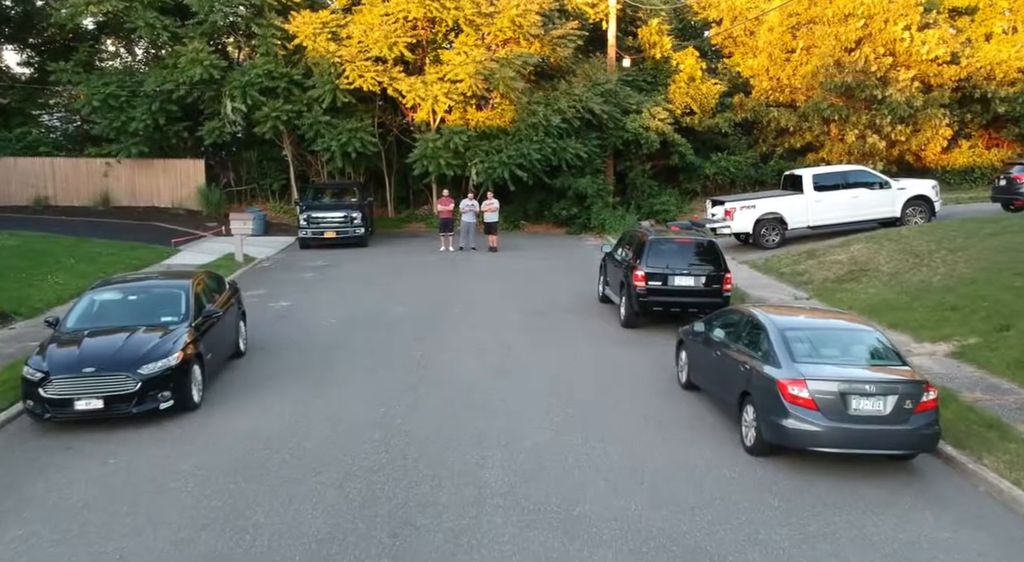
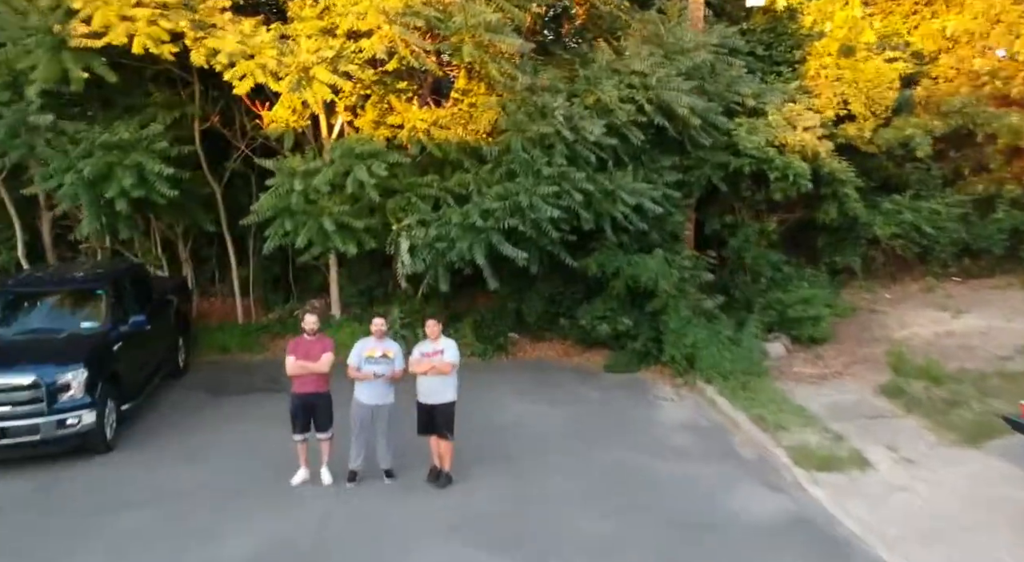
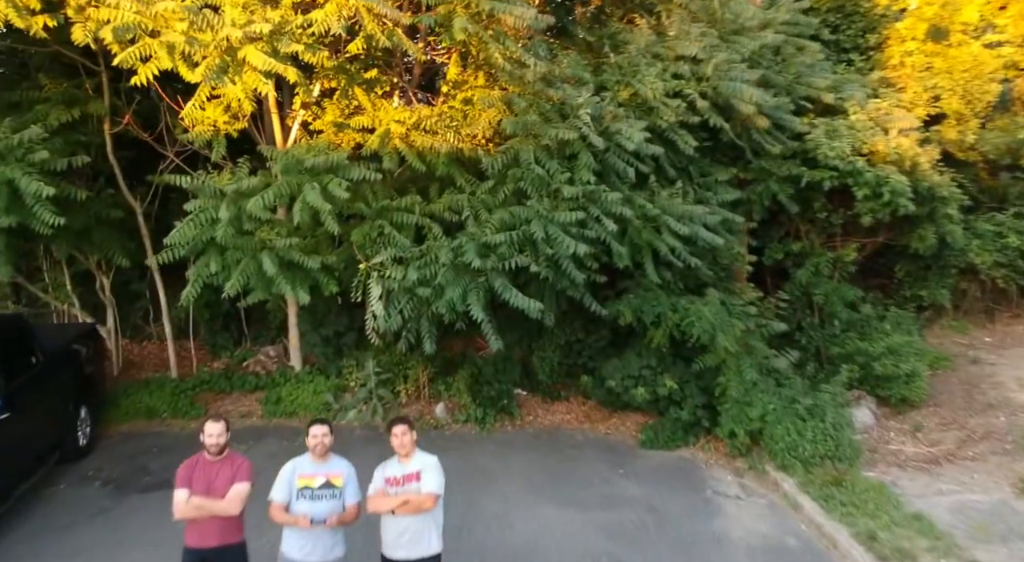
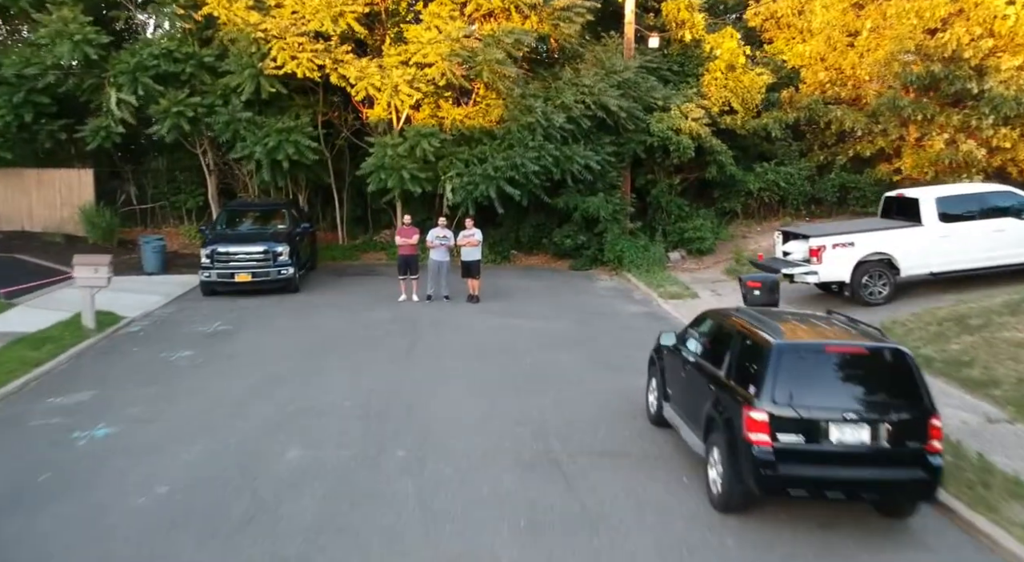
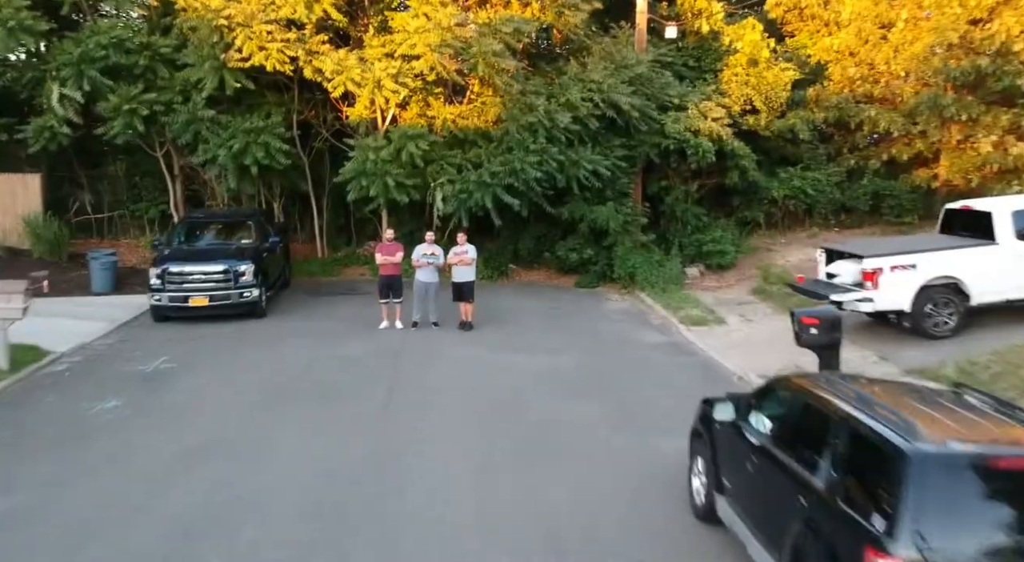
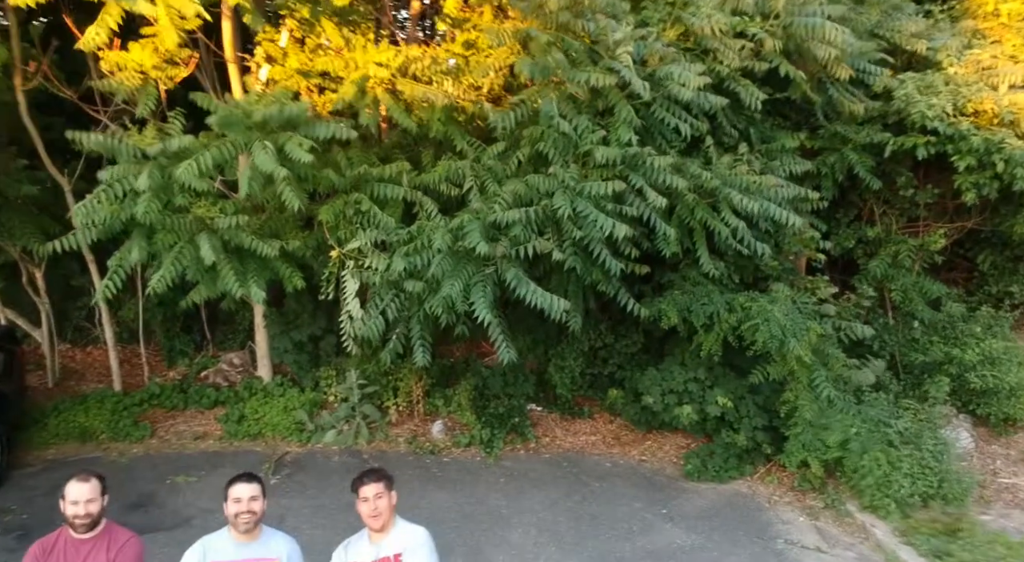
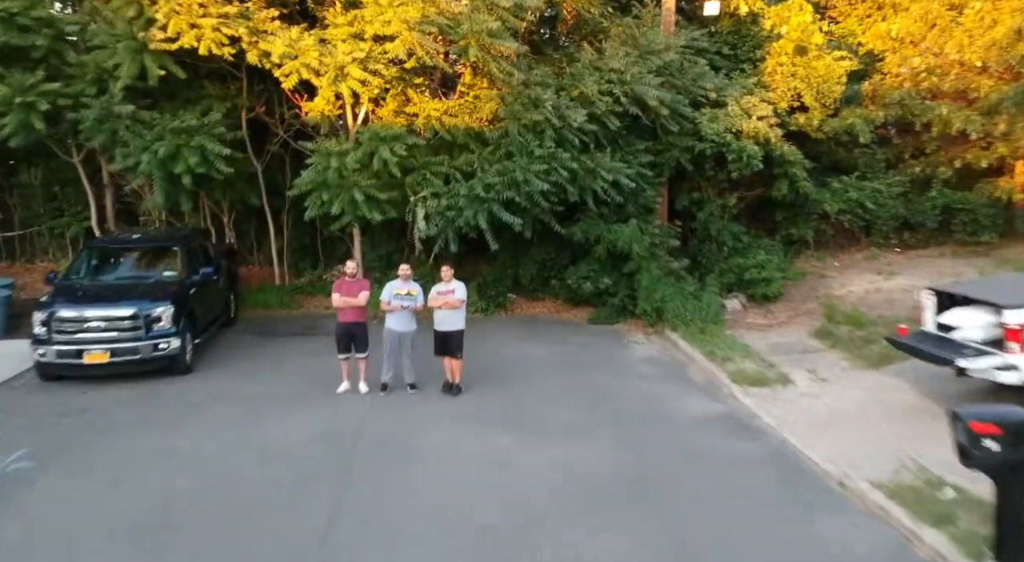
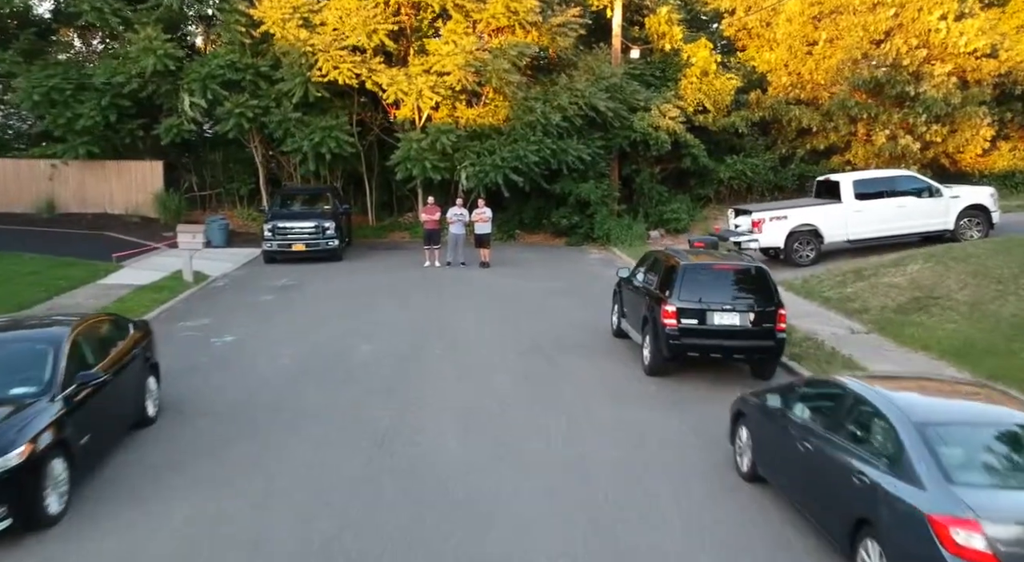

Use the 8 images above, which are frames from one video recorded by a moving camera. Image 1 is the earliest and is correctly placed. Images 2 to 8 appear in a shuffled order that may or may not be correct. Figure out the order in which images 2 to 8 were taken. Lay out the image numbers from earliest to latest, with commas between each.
8, 4, 5, 7, 2, 3, 6
